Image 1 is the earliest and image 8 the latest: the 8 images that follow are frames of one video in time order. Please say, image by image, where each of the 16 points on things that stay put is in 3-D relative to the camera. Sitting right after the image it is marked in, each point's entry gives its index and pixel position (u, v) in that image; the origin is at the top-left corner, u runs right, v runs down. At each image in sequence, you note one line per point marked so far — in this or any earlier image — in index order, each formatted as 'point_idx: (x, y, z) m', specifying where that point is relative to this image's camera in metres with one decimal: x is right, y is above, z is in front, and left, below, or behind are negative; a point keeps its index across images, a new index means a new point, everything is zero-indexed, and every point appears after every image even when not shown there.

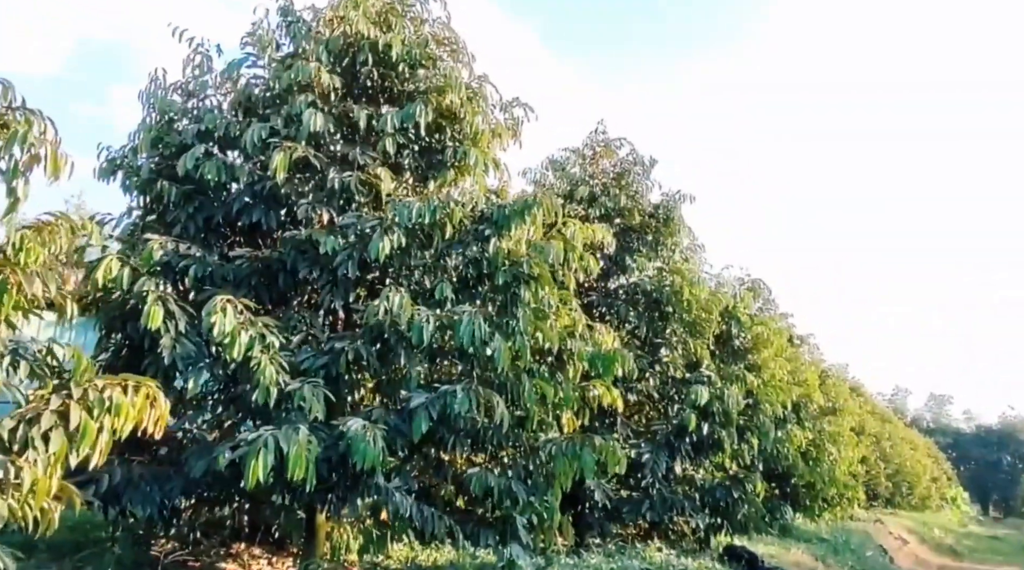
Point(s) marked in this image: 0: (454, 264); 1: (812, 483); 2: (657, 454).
0: (-0.4, +0.1, +5.8) m
1: (+4.9, -3.2, +14.6) m
2: (+1.5, -1.8, +9.4) m
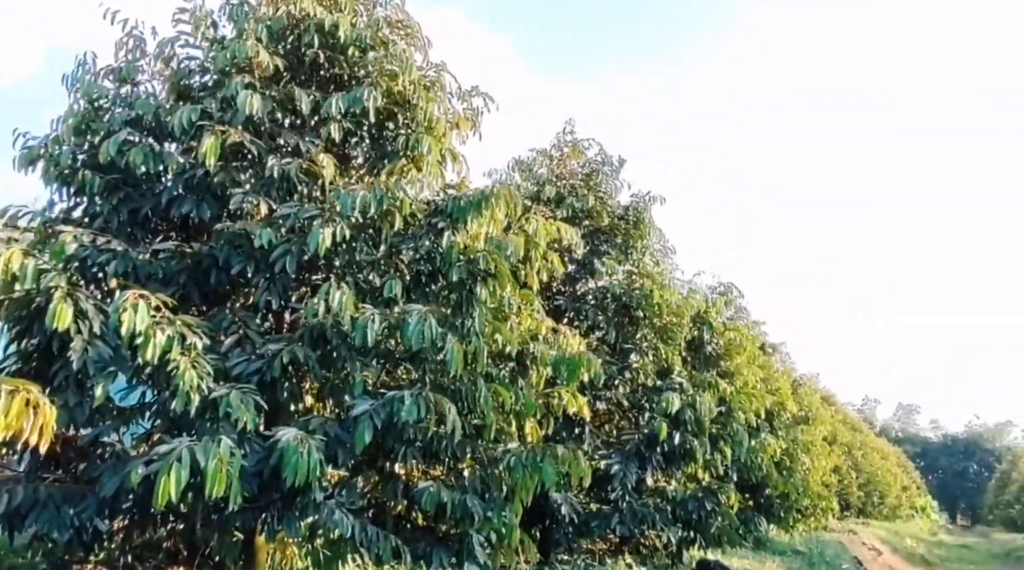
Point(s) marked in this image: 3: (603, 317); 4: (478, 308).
0: (-0.6, +0.2, +5.4) m
1: (+4.4, -3.3, +14.2) m
2: (+1.2, -1.8, +9.0) m
3: (+1.0, -0.4, +9.4) m
4: (-0.2, -0.1, +5.3) m
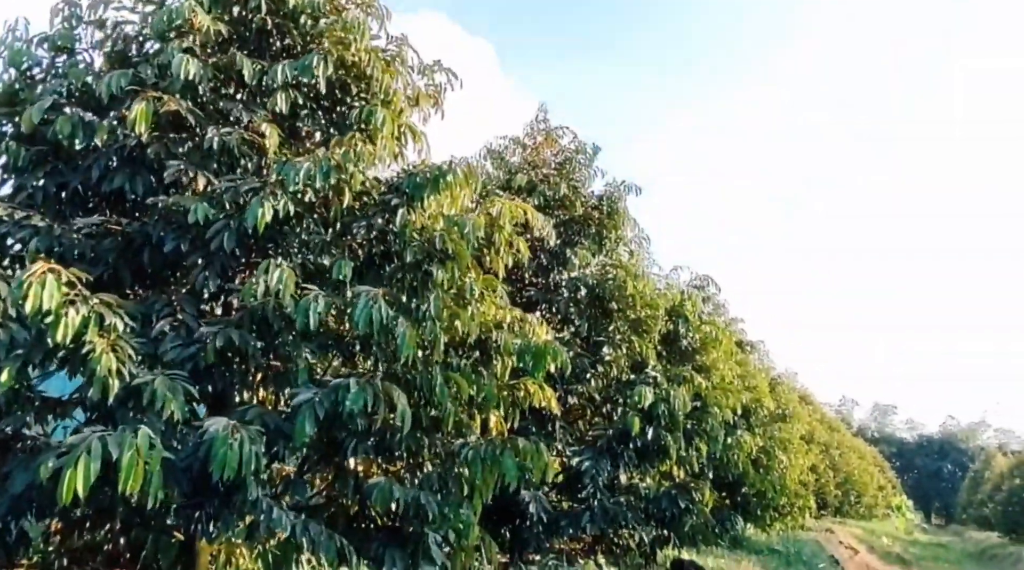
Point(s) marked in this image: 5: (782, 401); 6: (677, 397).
0: (-0.9, +0.3, +5.0) m
1: (+3.9, -3.2, +14.0) m
2: (+0.8, -1.7, +8.6) m
3: (+0.7, -0.3, +9.1) m
4: (-0.4, 0.0, +5.0) m
5: (+5.7, -2.5, +18.9) m
6: (+1.6, -1.1, +8.7) m
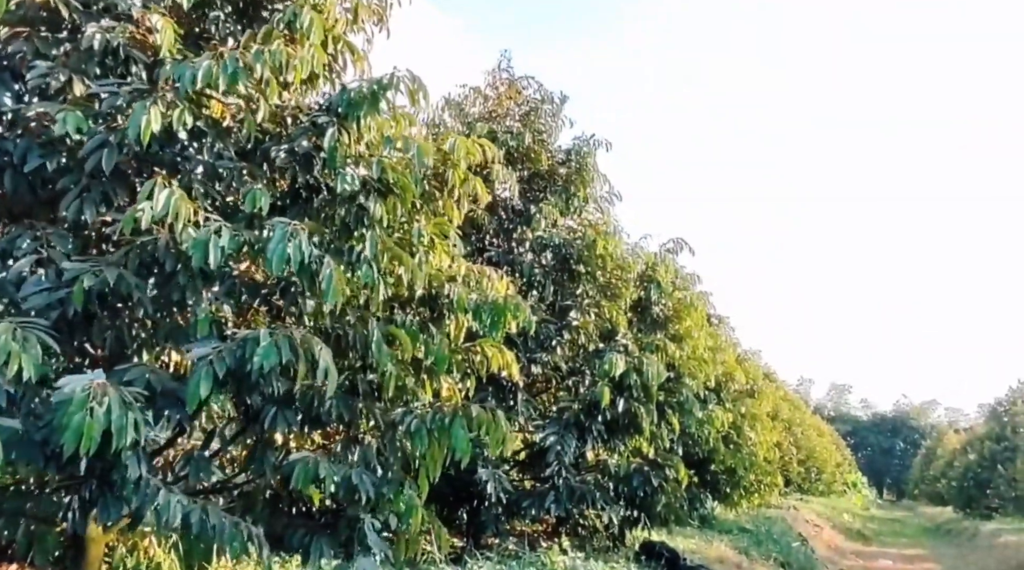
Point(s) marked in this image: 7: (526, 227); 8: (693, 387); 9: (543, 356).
0: (-1.1, +0.6, +4.1) m
1: (+3.3, -2.8, +13.4) m
2: (+0.5, -1.3, +7.9) m
3: (+0.3, +0.1, +8.3) m
4: (-0.7, +0.3, +4.1) m
5: (+4.9, -1.9, +18.3) m
6: (+1.2, -0.7, +8.0) m
7: (+0.1, +0.5, +8.3) m
8: (+1.9, -1.1, +9.3) m
9: (+0.3, -0.7, +8.2) m
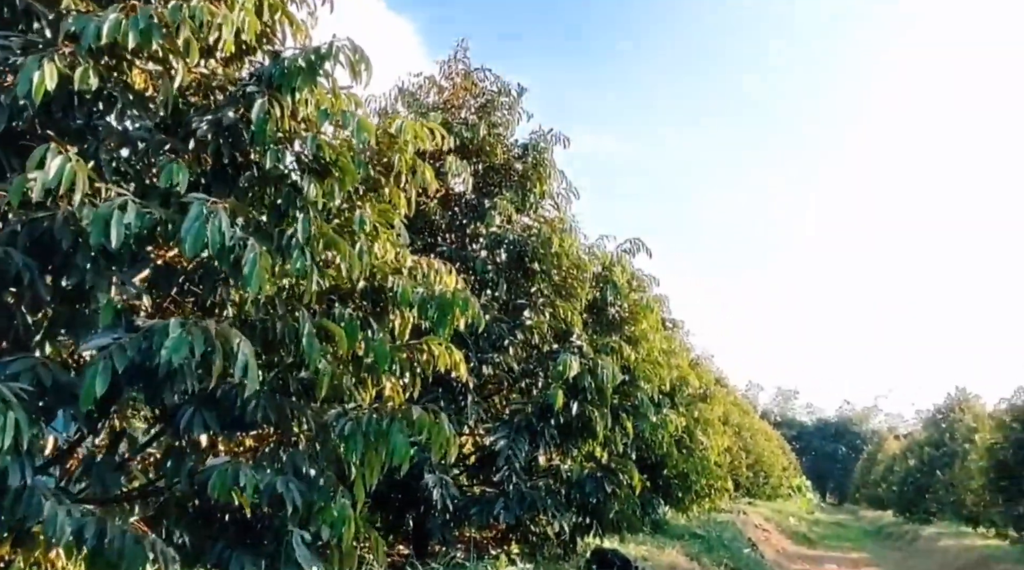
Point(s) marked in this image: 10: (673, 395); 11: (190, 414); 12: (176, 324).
0: (-1.3, +0.6, +3.7) m
1: (+2.6, -2.8, +13.2) m
2: (0.0, -1.3, +7.5) m
3: (-0.2, +0.1, +7.9) m
4: (-0.9, +0.3, +3.8) m
5: (+3.9, -2.0, +18.2) m
6: (+0.8, -0.7, +7.7) m
7: (-0.3, +0.6, +8.0) m
8: (+1.4, -1.1, +9.0) m
9: (-0.2, -0.6, +7.8) m
10: (+2.3, -1.6, +12.6) m
11: (-1.3, -0.5, +3.5) m
12: (-1.1, -0.1, +3.0) m
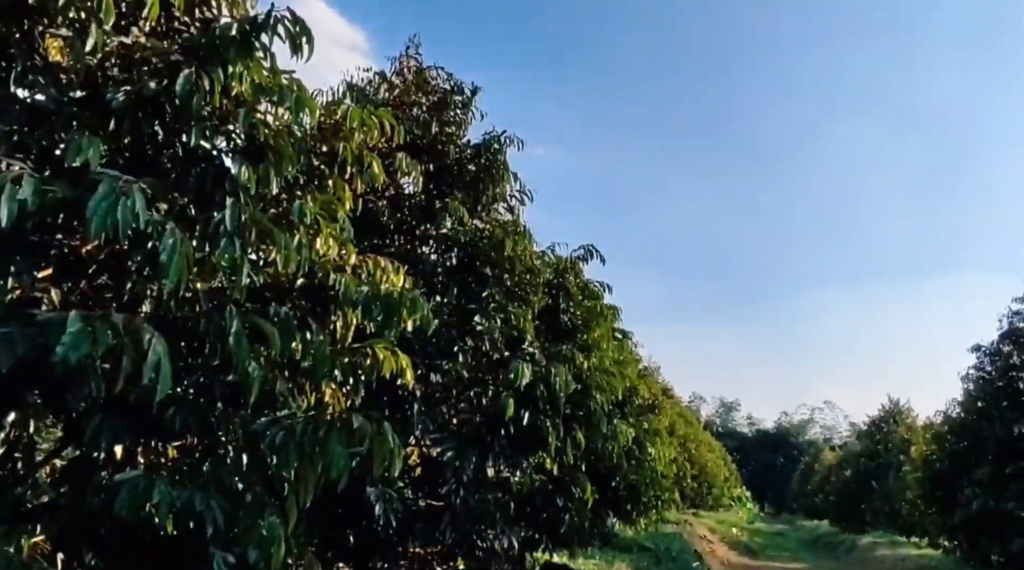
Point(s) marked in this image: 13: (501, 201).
0: (-1.5, +0.6, +3.3) m
1: (+1.8, -2.9, +12.9) m
2: (-0.4, -1.3, +7.2) m
3: (-0.6, +0.1, +7.6) m
4: (-1.1, +0.3, +3.4) m
5: (+2.9, -2.2, +18.0) m
6: (+0.4, -0.8, +7.4) m
7: (-0.7, +0.5, +7.6) m
8: (+0.9, -1.1, +8.7) m
9: (-0.6, -0.7, +7.5) m
10: (+1.6, -1.7, +12.4) m
11: (-1.5, -0.5, +3.1) m
12: (-1.3, -0.1, +2.6) m
13: (-0.1, +0.8, +8.2) m
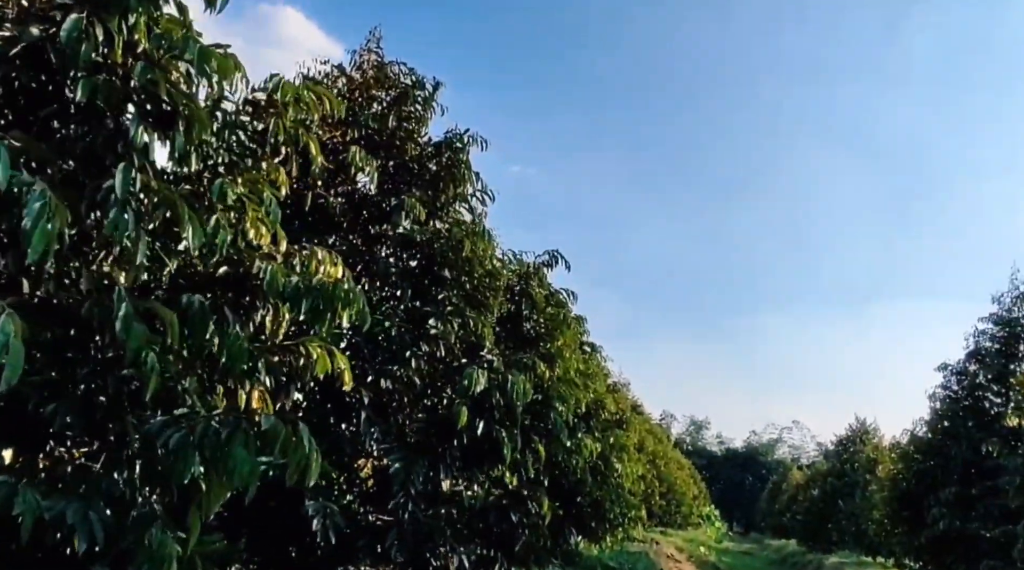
0: (-1.7, +0.7, +2.9) m
1: (+1.2, -3.1, +12.5) m
2: (-0.8, -1.3, +6.7) m
3: (-0.9, +0.1, +7.2) m
4: (-1.3, +0.4, +2.9) m
5: (+2.2, -2.4, +17.7) m
6: (0.0, -0.8, +7.0) m
7: (-1.0, +0.5, +7.2) m
8: (+0.5, -1.2, +8.3) m
9: (-0.9, -0.7, +7.0) m
10: (+1.1, -1.8, +12.0) m
11: (-1.7, -0.4, +2.7) m
12: (-1.5, 0.0, +2.2) m
13: (-0.5, +0.8, +7.8) m
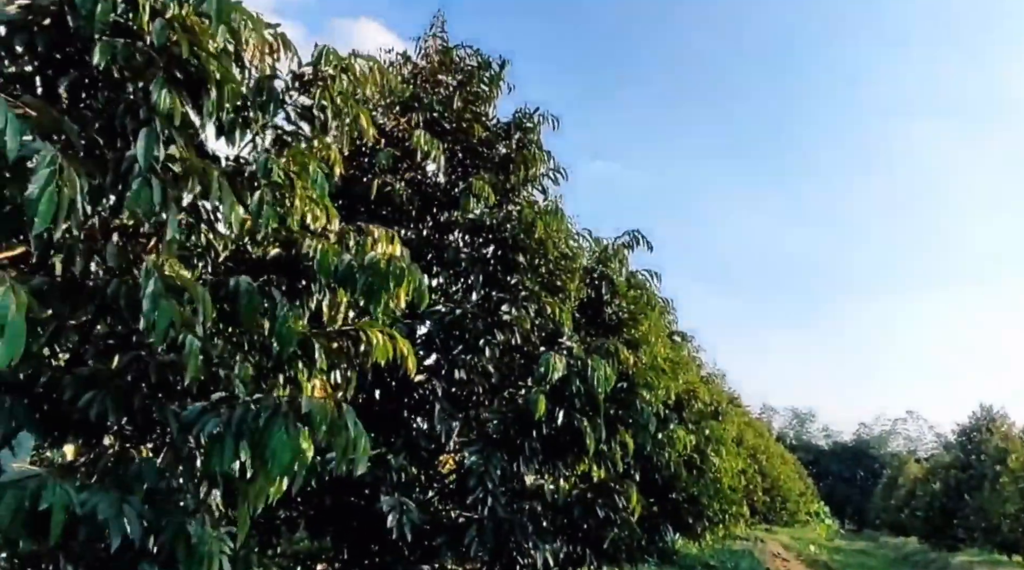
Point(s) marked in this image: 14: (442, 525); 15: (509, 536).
0: (-1.5, +0.8, +2.7) m
1: (+2.5, -2.9, +12.0) m
2: (-0.1, -1.2, +6.5) m
3: (-0.3, +0.2, +6.9) m
4: (-1.1, +0.5, +2.7) m
5: (+3.9, -2.2, +17.0) m
6: (+0.6, -0.6, +6.6) m
7: (-0.5, +0.6, +7.0) m
8: (+1.2, -1.0, +7.9) m
9: (-0.3, -0.6, +6.8) m
10: (+2.2, -1.6, +11.5) m
11: (-1.5, -0.3, +2.5) m
12: (-1.4, +0.1, +2.0) m
13: (+0.2, +0.9, +7.5) m
14: (-0.5, -1.8, +6.6) m
15: (0.0, -1.9, +6.6) m
